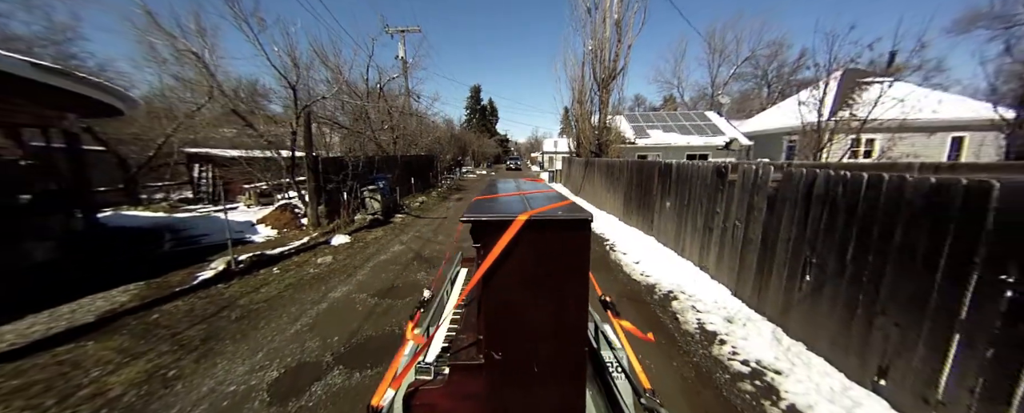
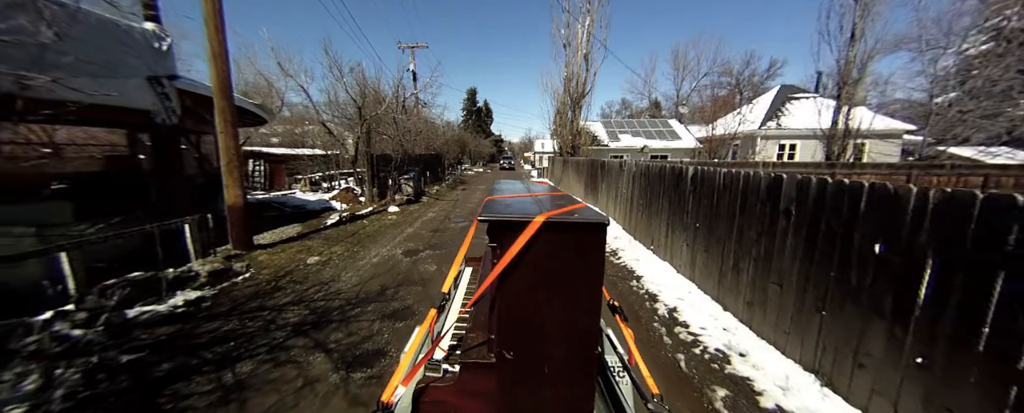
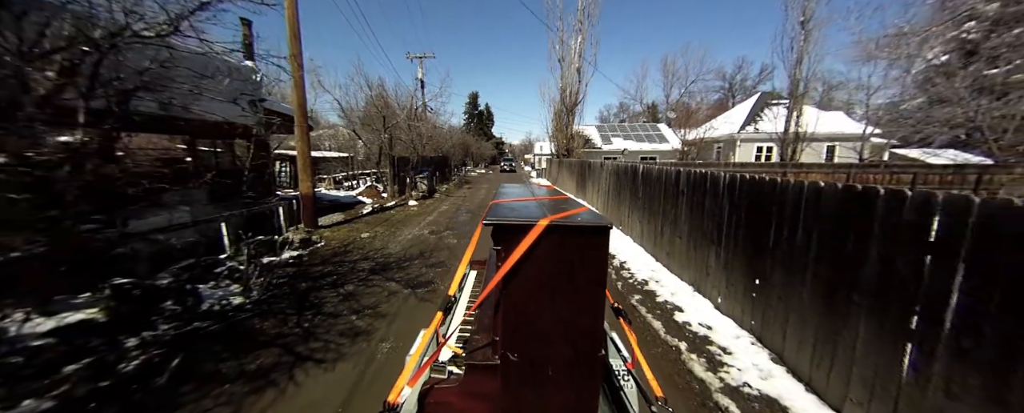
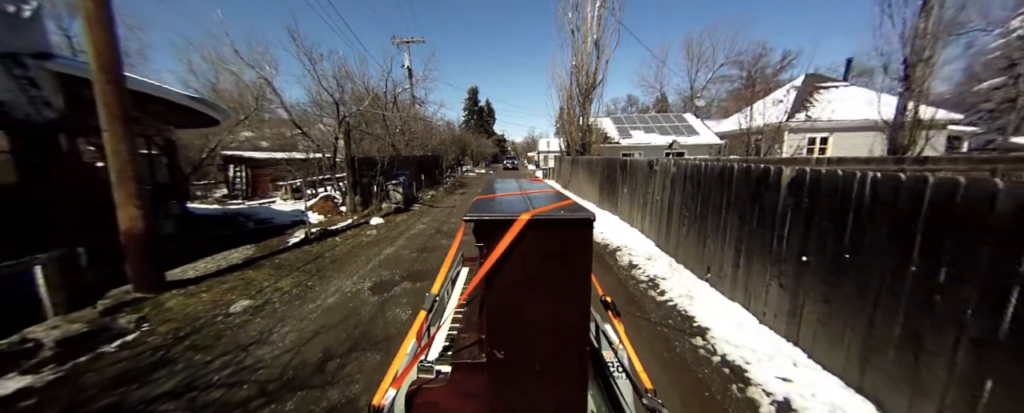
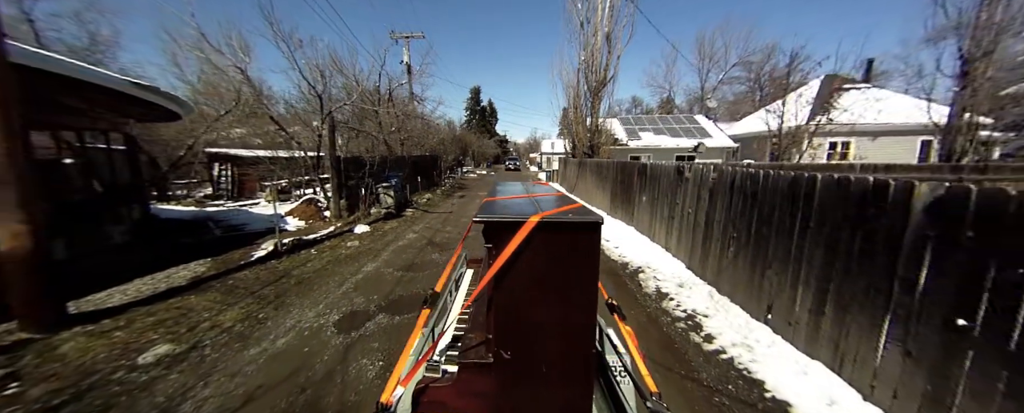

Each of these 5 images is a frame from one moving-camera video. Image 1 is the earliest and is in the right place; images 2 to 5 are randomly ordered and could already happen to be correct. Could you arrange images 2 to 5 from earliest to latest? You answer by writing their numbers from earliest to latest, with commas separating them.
5, 4, 2, 3
